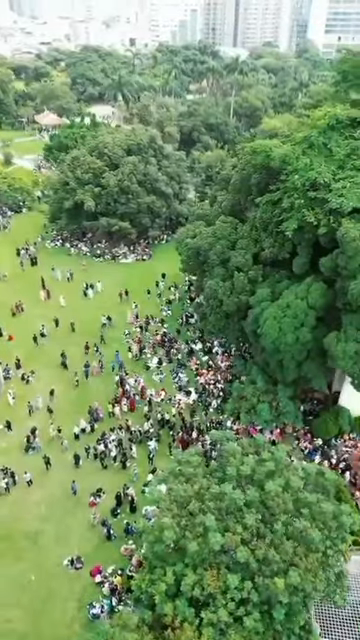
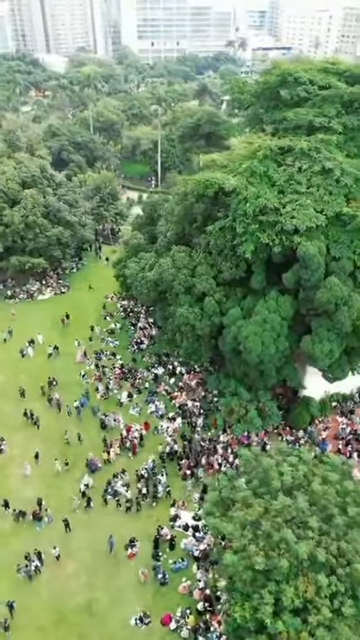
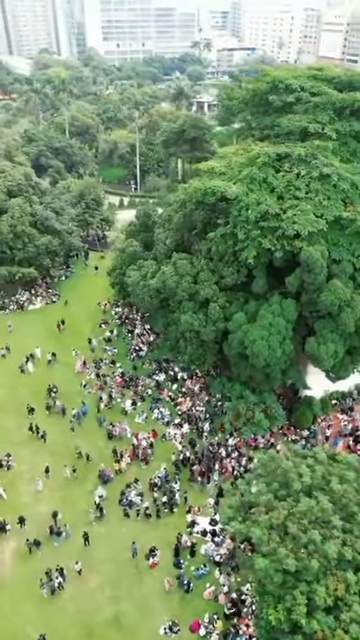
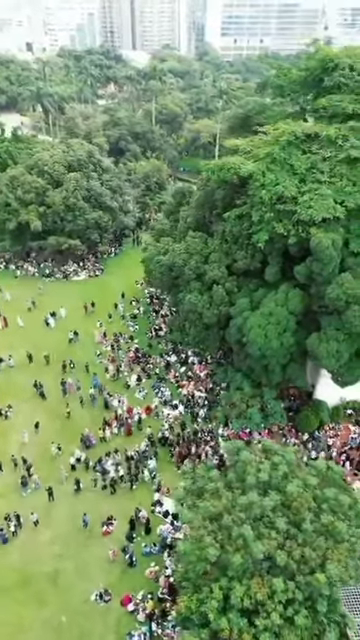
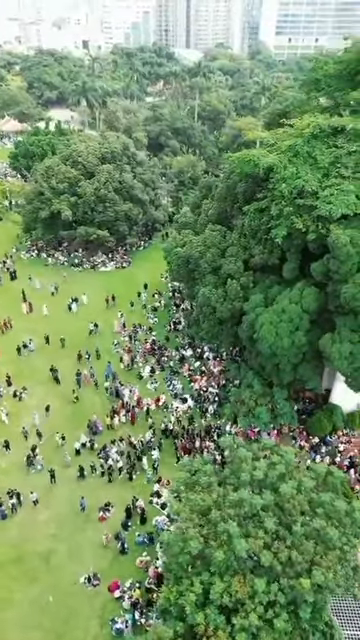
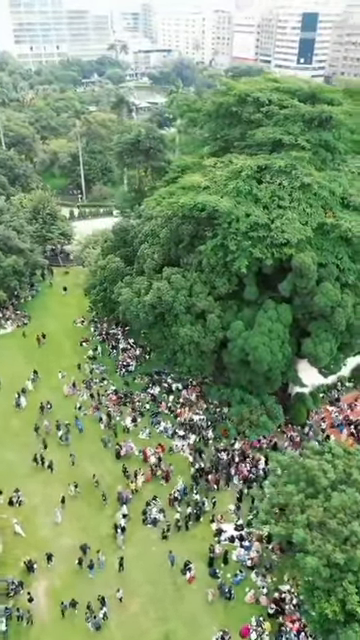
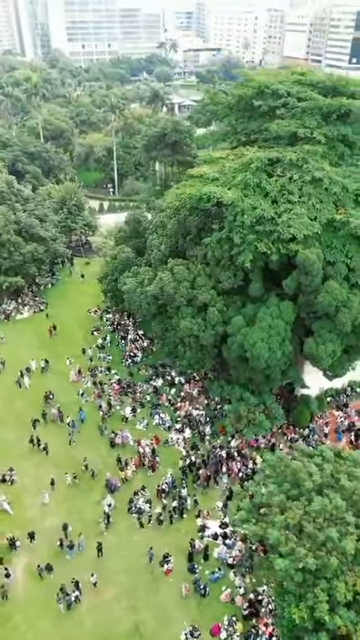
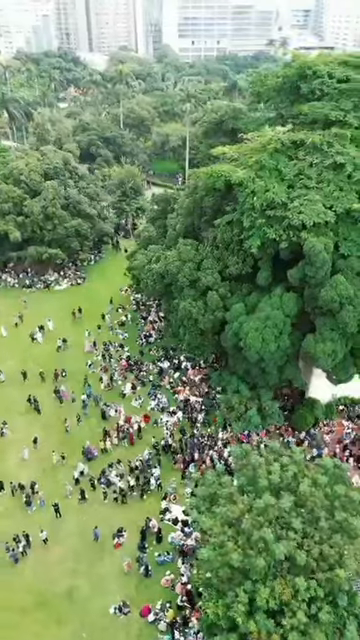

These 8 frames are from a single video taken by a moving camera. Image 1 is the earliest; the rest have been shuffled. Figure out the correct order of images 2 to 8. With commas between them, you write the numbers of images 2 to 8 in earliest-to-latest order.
5, 4, 8, 2, 3, 7, 6
